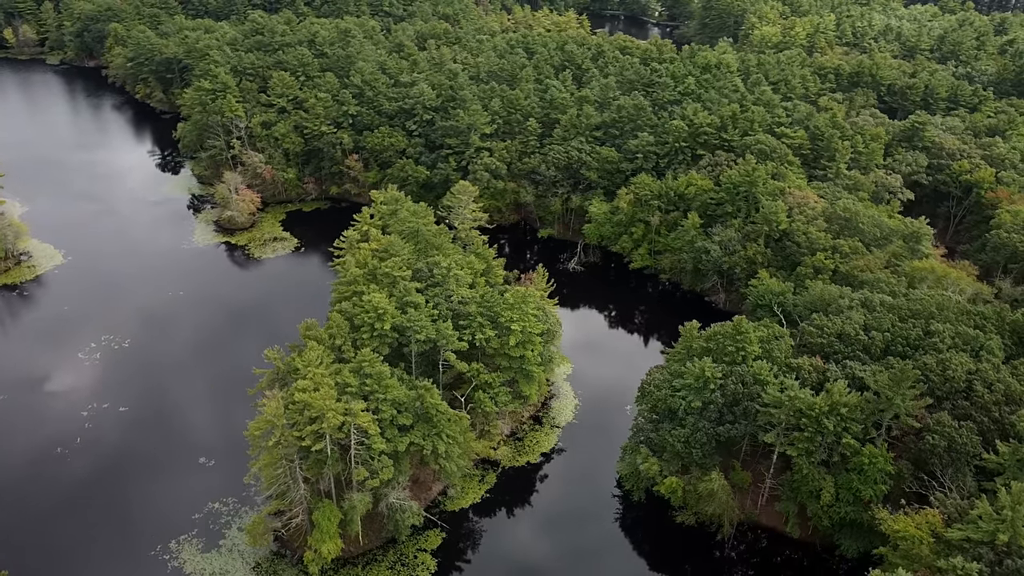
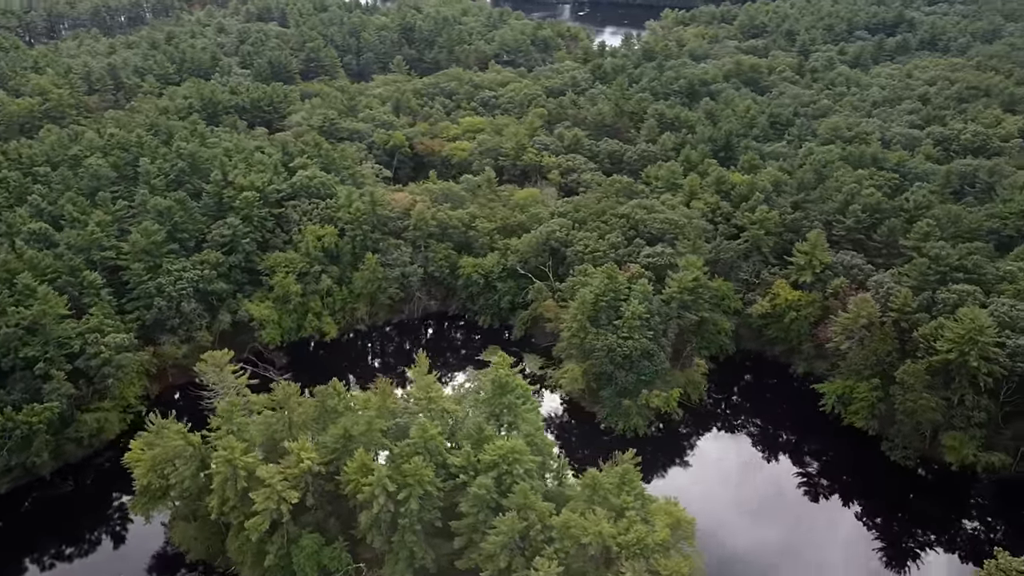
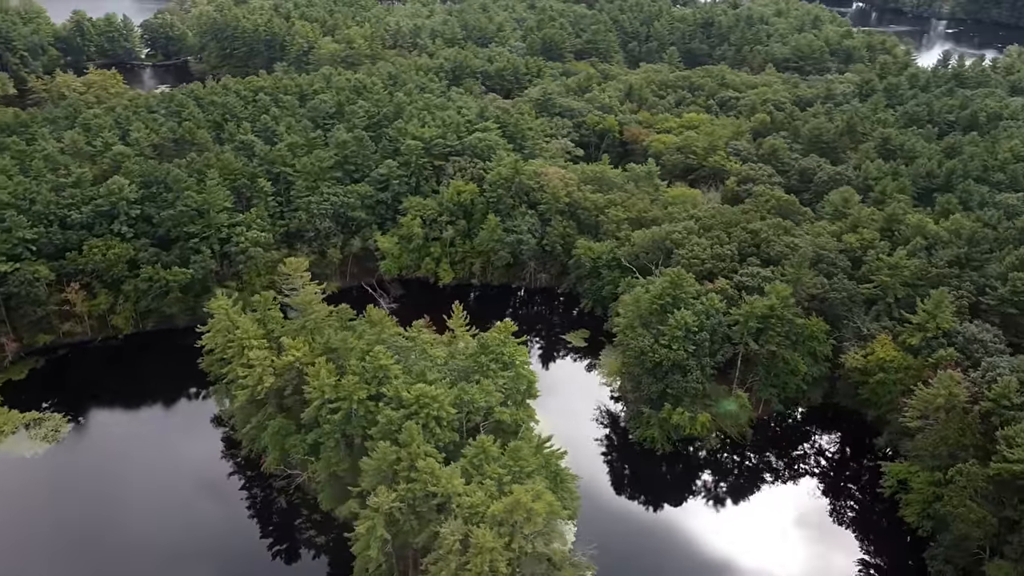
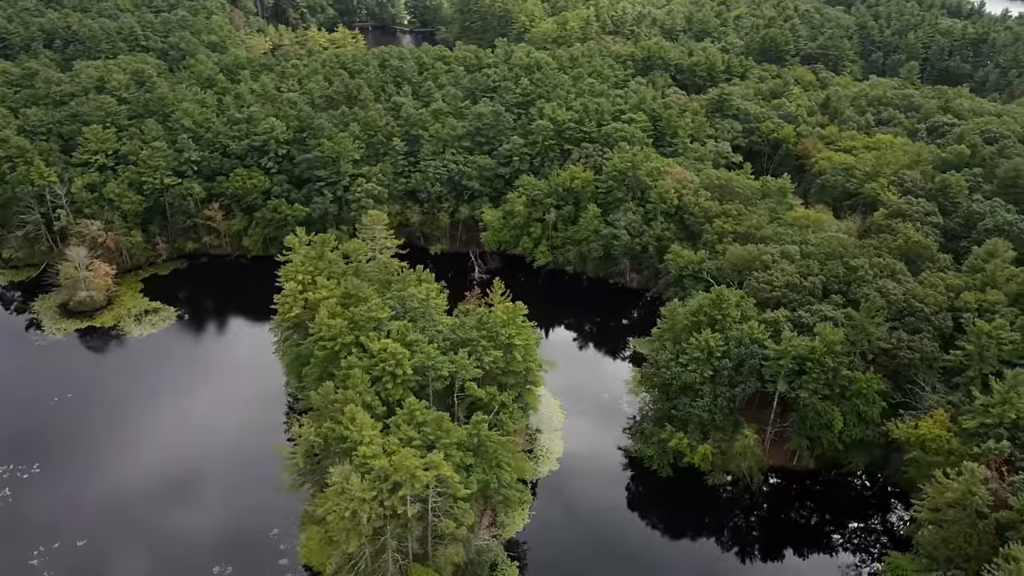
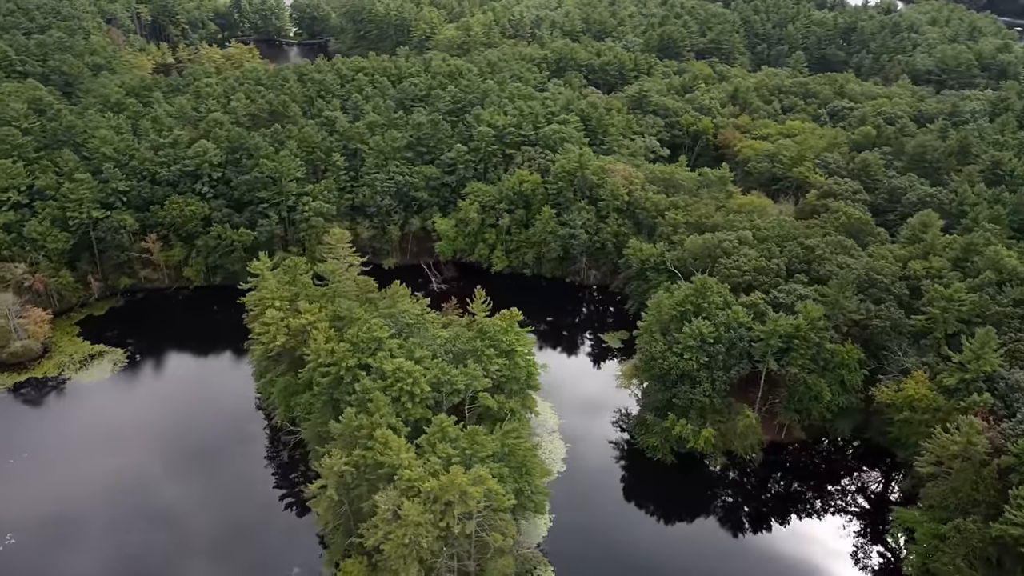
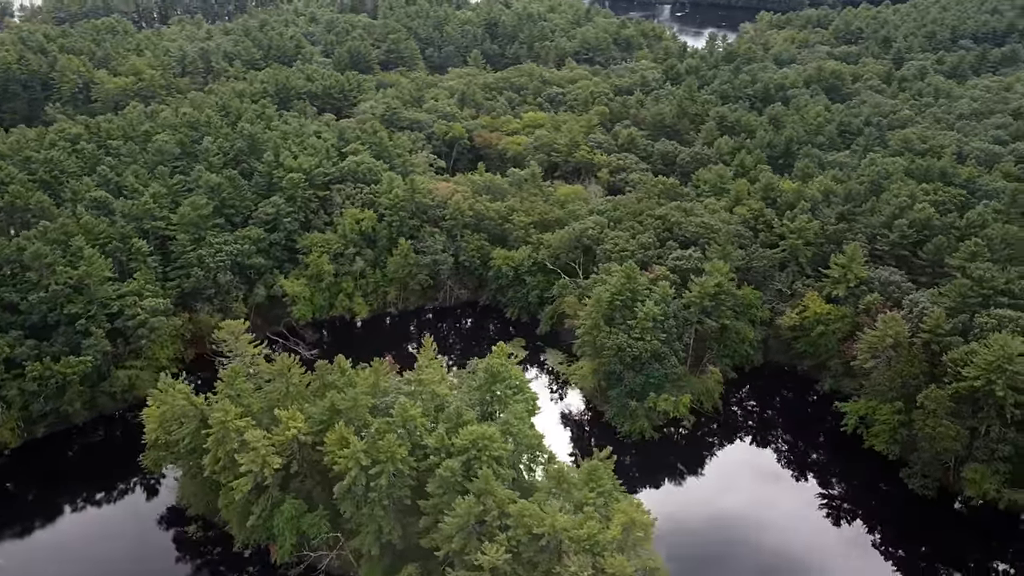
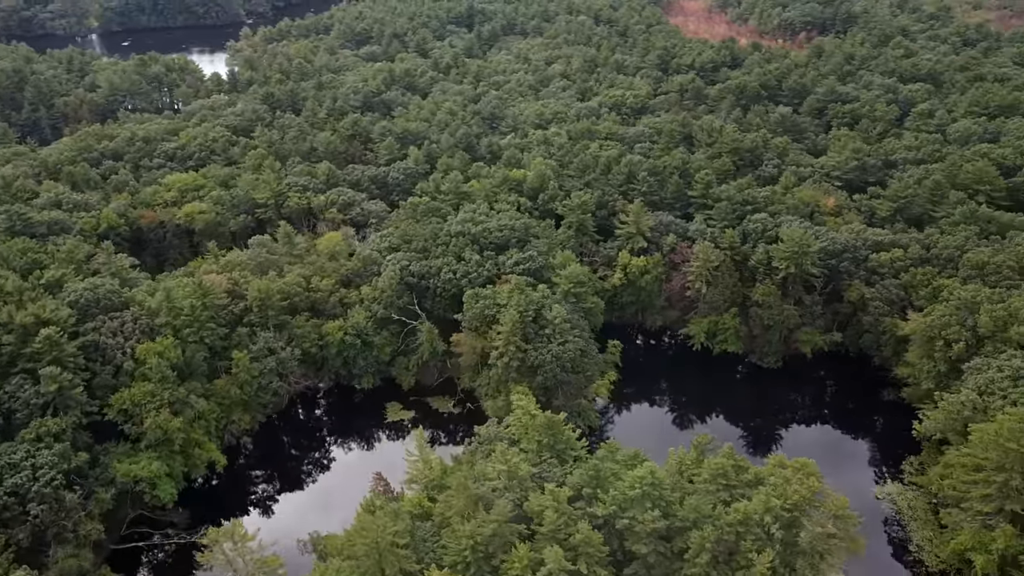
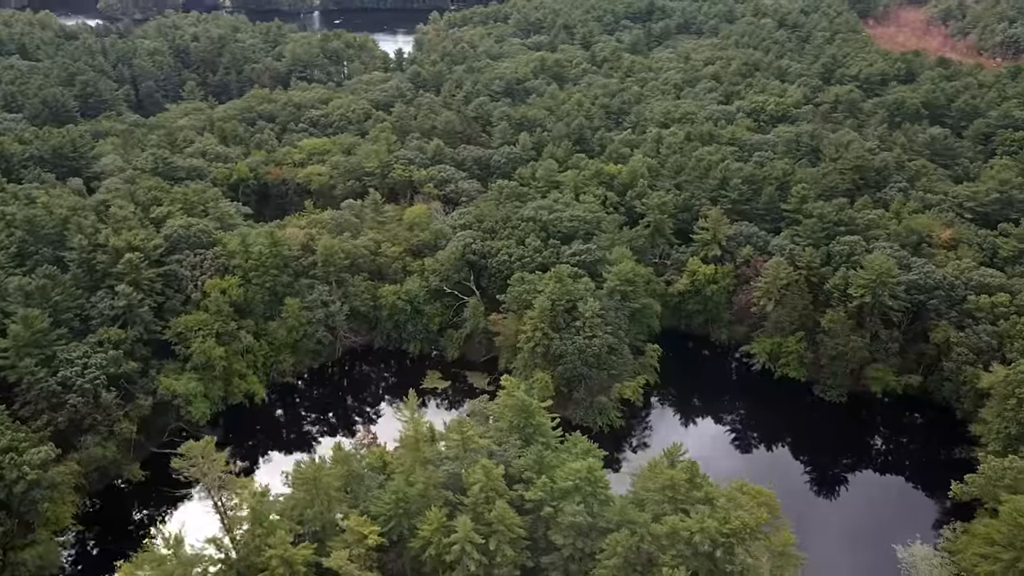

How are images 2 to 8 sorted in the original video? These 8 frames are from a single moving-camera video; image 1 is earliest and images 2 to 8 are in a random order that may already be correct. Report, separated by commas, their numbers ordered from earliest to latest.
4, 5, 3, 6, 2, 8, 7
